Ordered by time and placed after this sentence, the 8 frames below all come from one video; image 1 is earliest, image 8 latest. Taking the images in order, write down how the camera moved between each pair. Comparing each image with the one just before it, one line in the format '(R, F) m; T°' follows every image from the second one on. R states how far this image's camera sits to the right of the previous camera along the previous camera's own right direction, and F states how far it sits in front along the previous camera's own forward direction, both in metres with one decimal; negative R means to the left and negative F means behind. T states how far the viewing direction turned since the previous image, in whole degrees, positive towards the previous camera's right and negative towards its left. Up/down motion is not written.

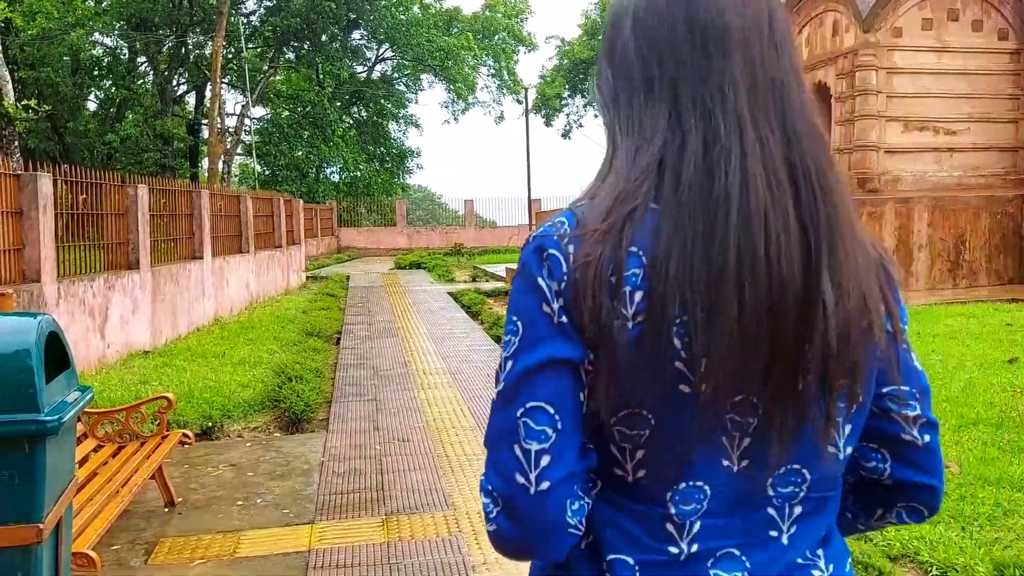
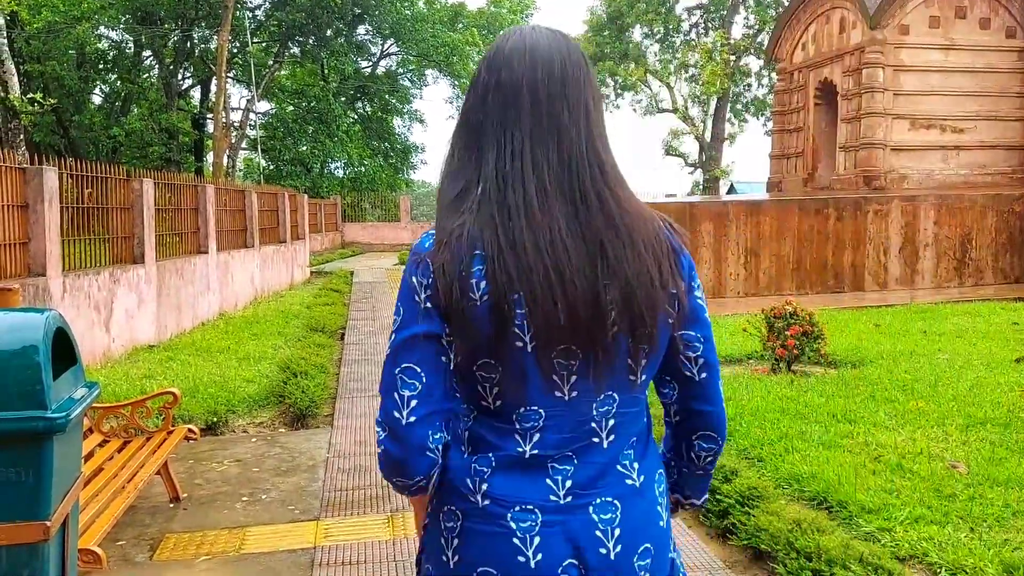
(0.0, 0.0) m; 0°
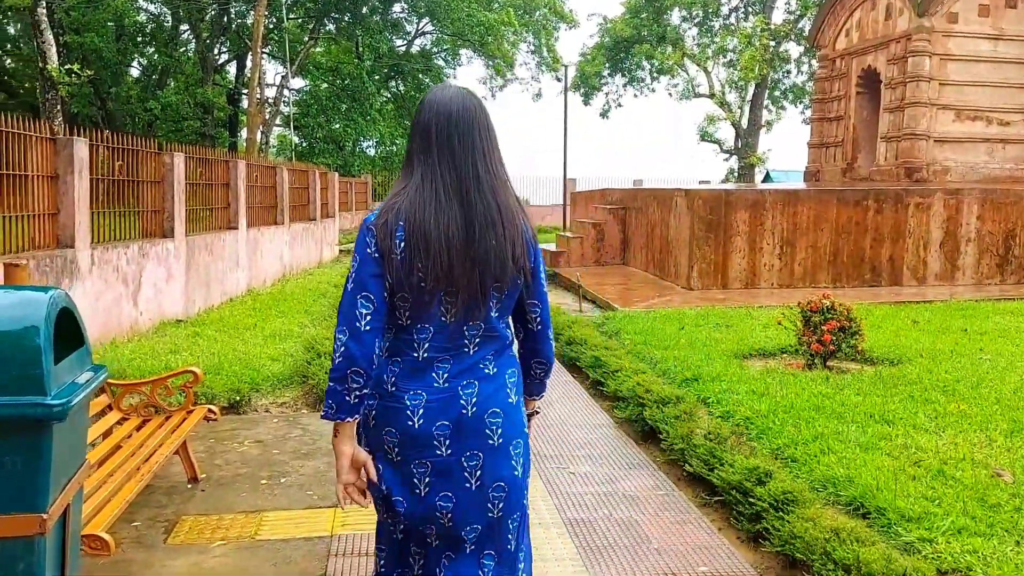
(0.0, +0.1) m; -2°
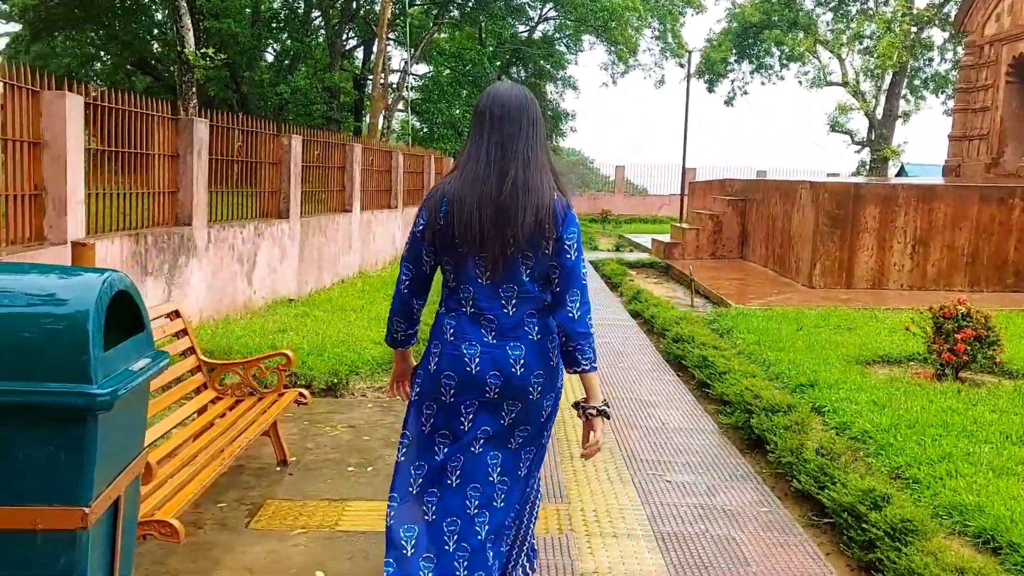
(+0.1, +0.2) m; -7°
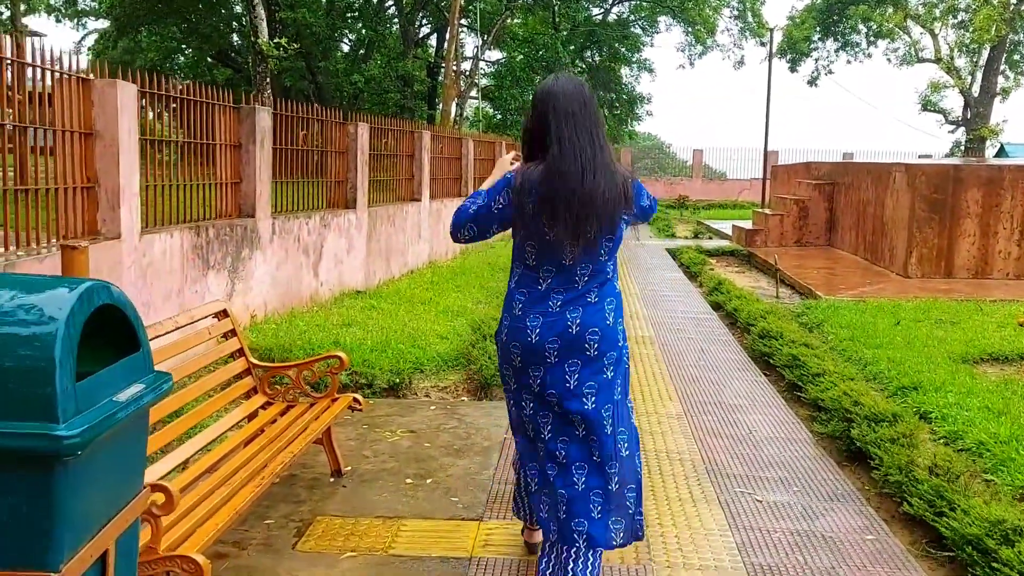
(0.0, +0.3) m; -5°
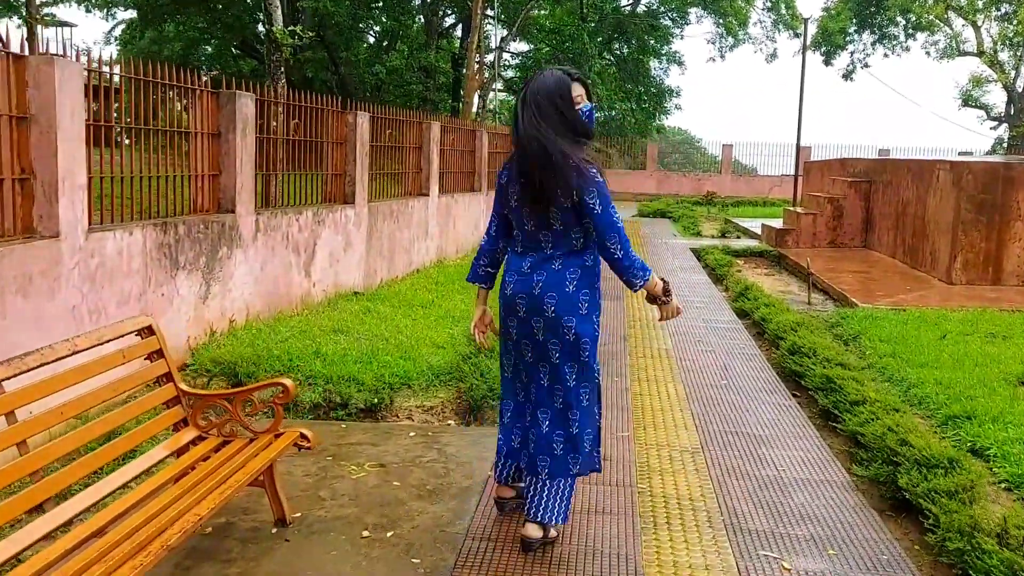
(+0.2, +0.6) m; -2°
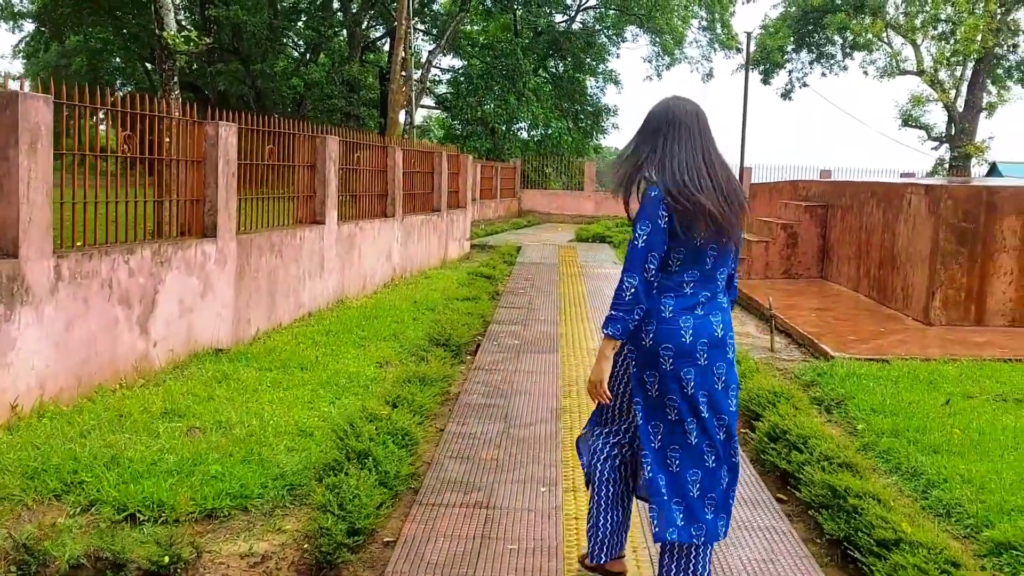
(+0.2, +1.5) m; +4°
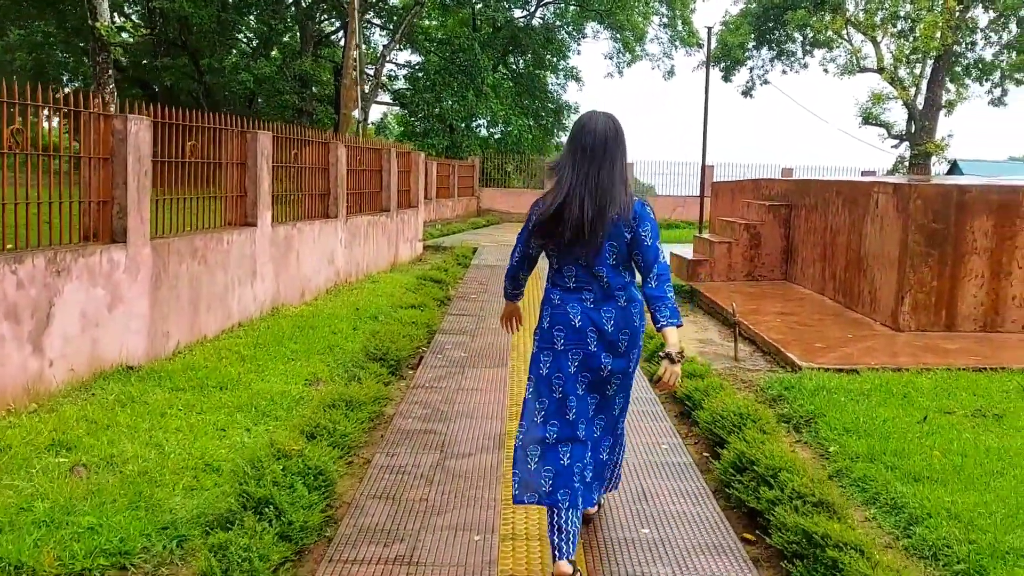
(+0.1, +0.5) m; +2°
